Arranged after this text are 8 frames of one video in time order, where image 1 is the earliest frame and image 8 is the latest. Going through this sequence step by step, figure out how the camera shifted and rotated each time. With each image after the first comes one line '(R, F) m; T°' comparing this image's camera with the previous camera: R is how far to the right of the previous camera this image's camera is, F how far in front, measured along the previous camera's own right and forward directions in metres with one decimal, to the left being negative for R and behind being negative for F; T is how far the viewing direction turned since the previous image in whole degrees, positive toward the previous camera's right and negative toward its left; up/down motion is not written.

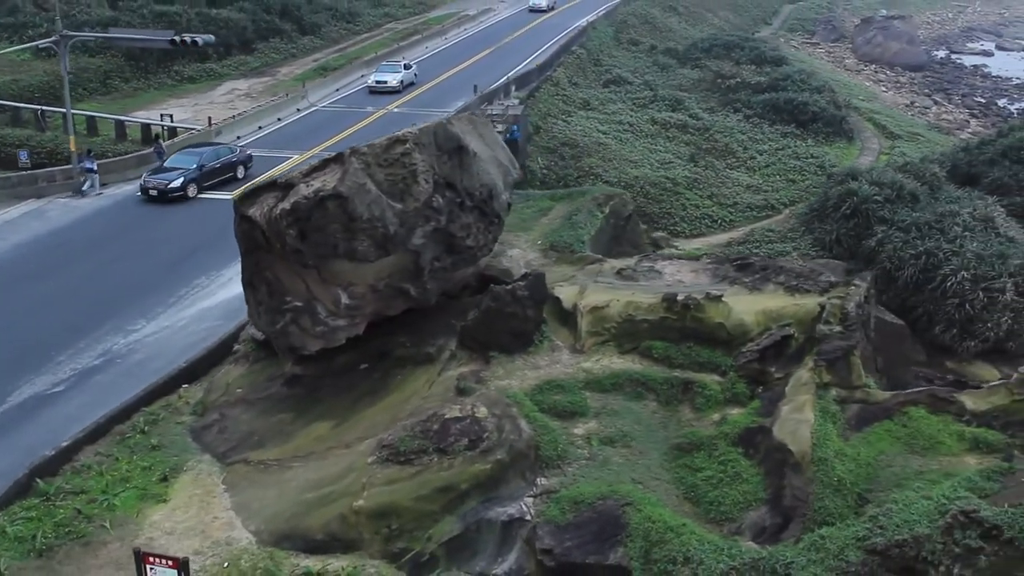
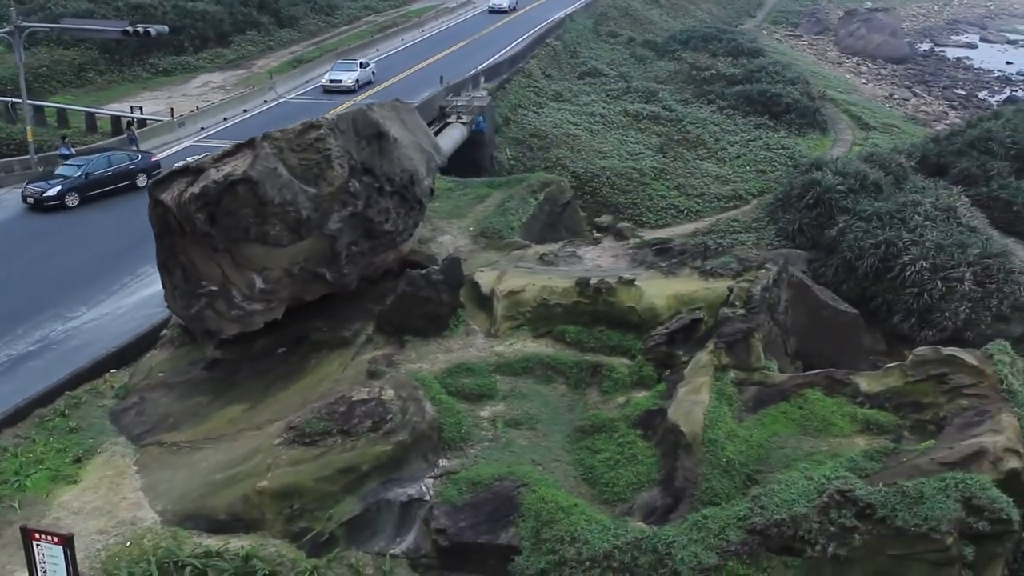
(+1.0, -0.1) m; 0°
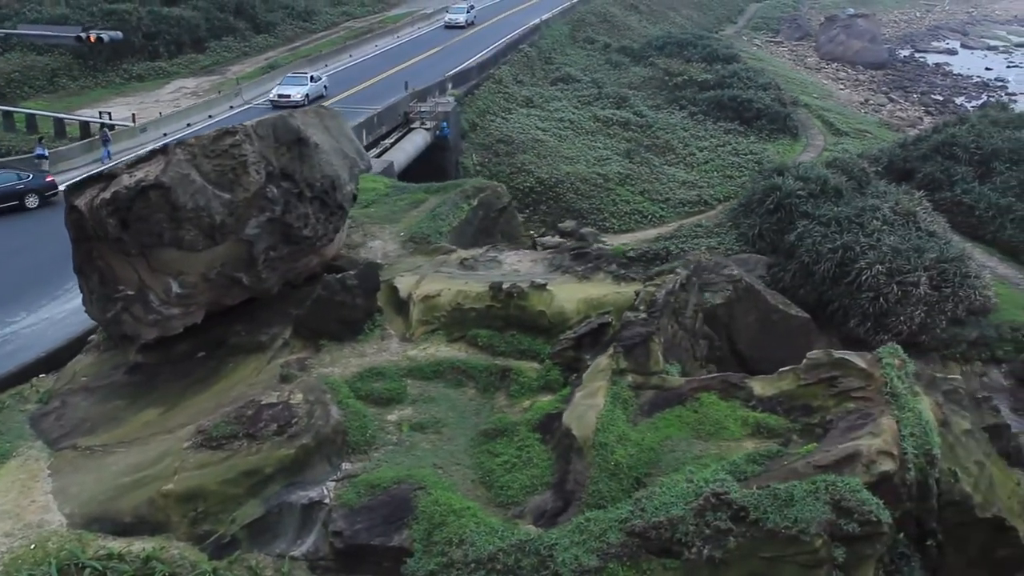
(+0.9, -0.1) m; 0°
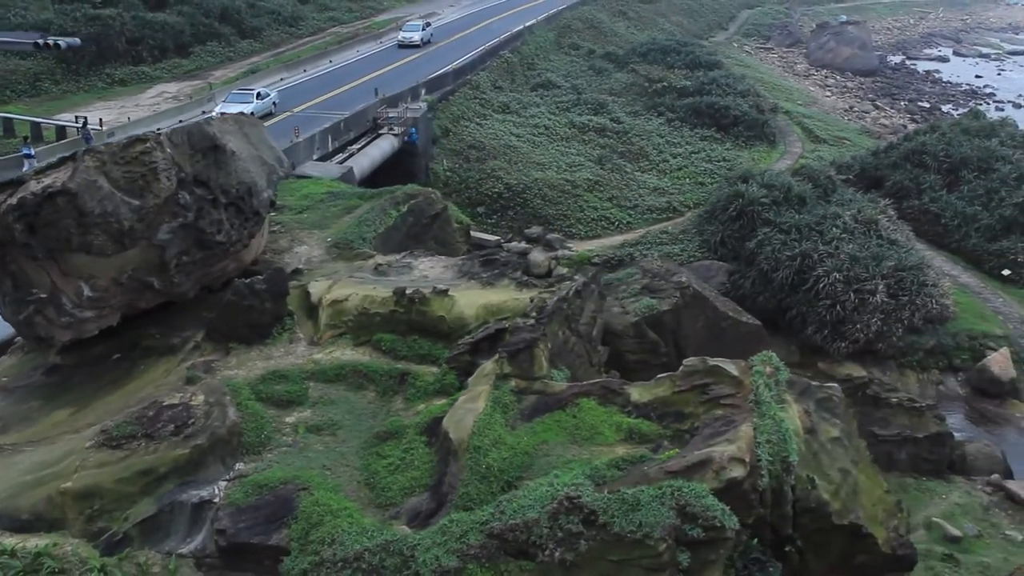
(+1.2, -0.2) m; -1°
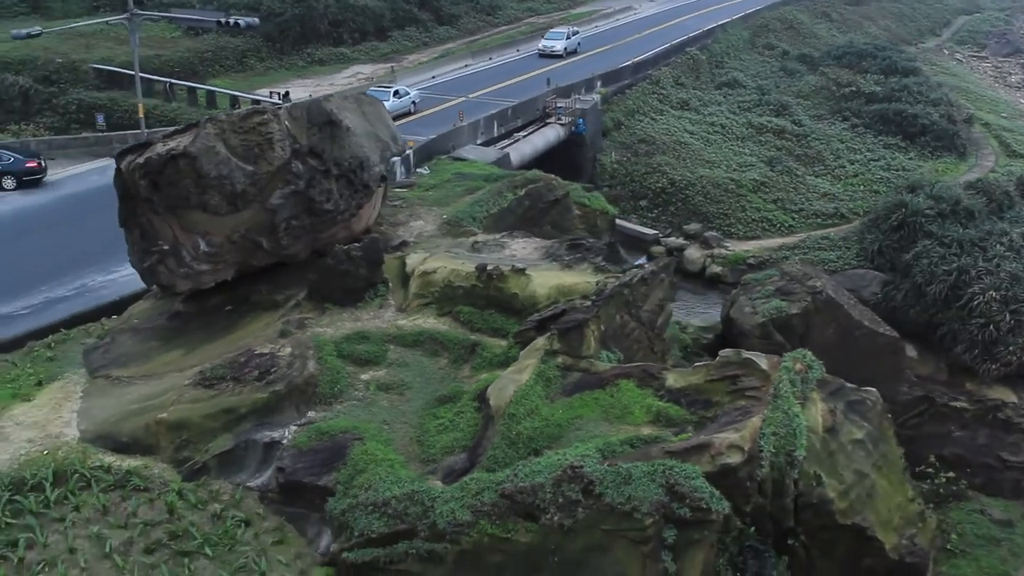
(+1.6, -0.4) m; -10°
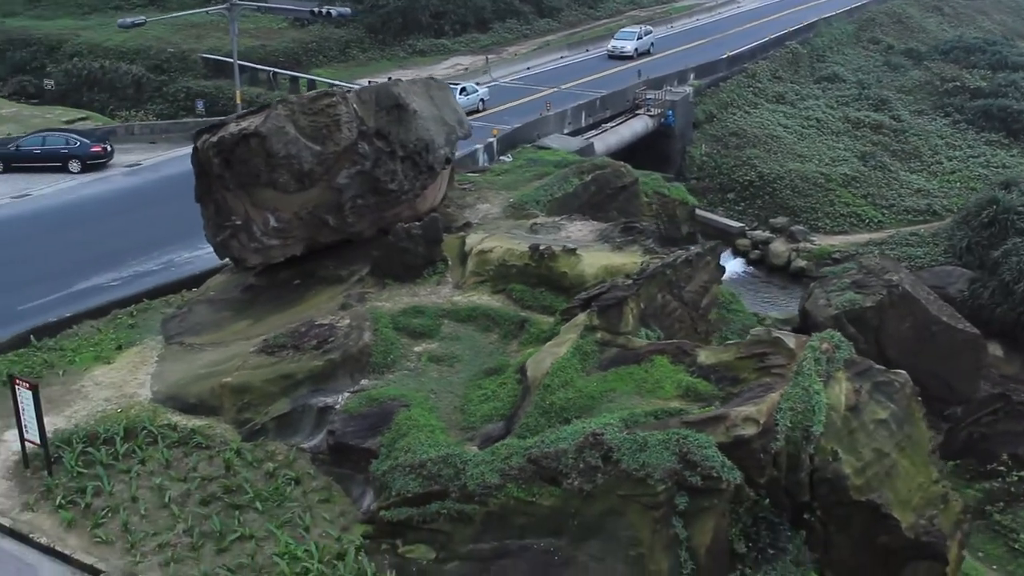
(+0.7, -0.4) m; -5°
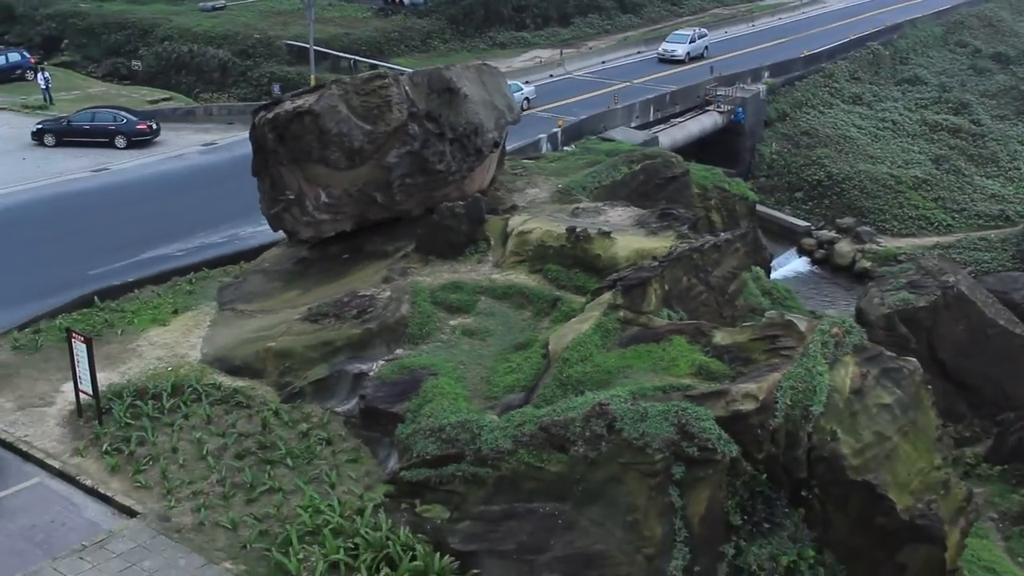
(+0.6, -0.4) m; -4°
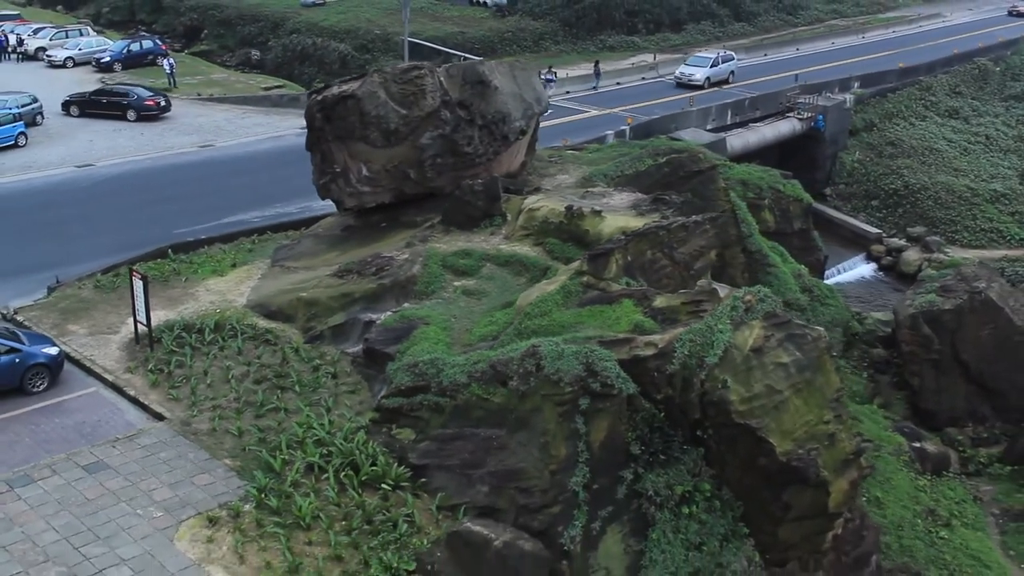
(+2.0, -1.8) m; -7°
